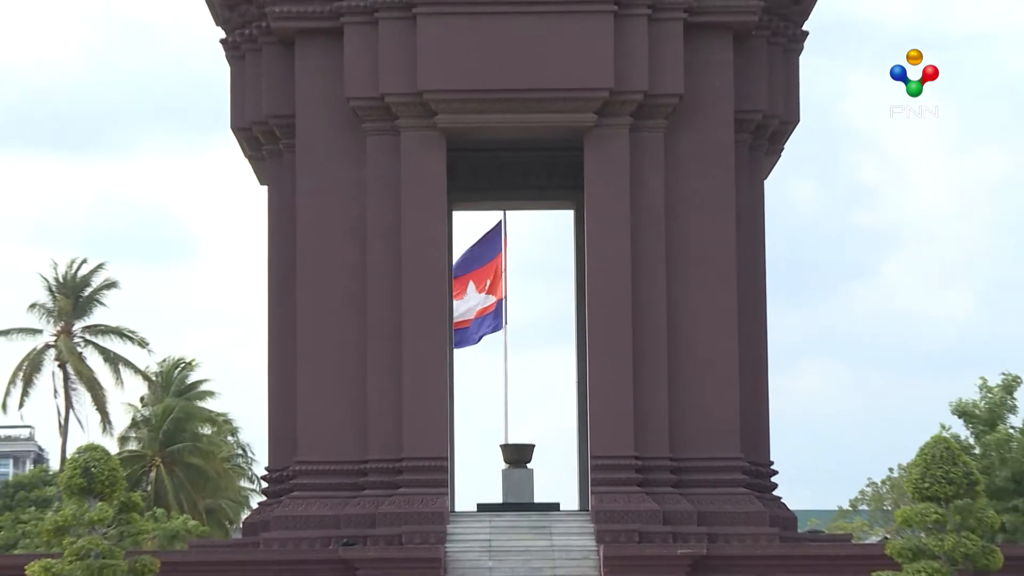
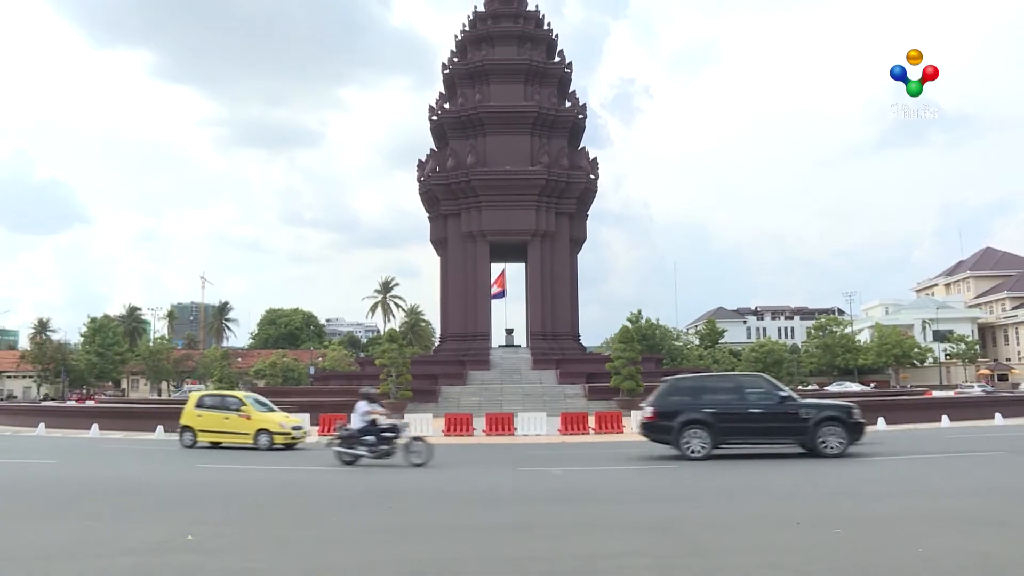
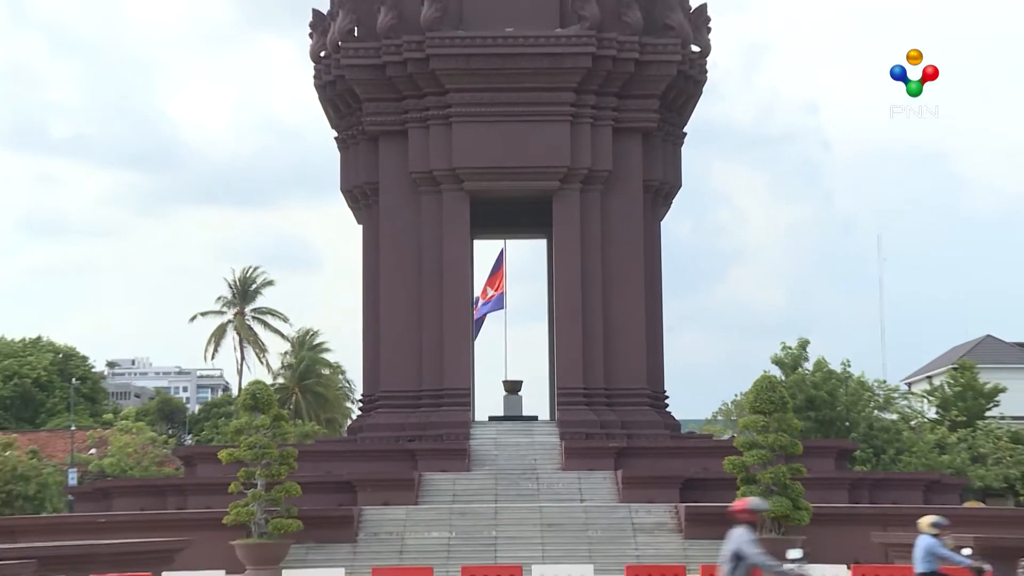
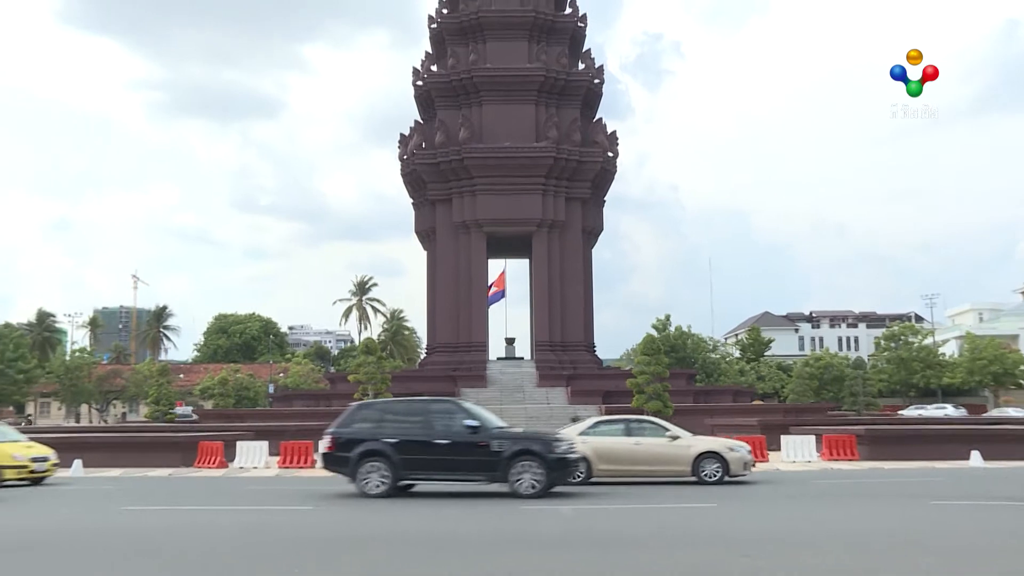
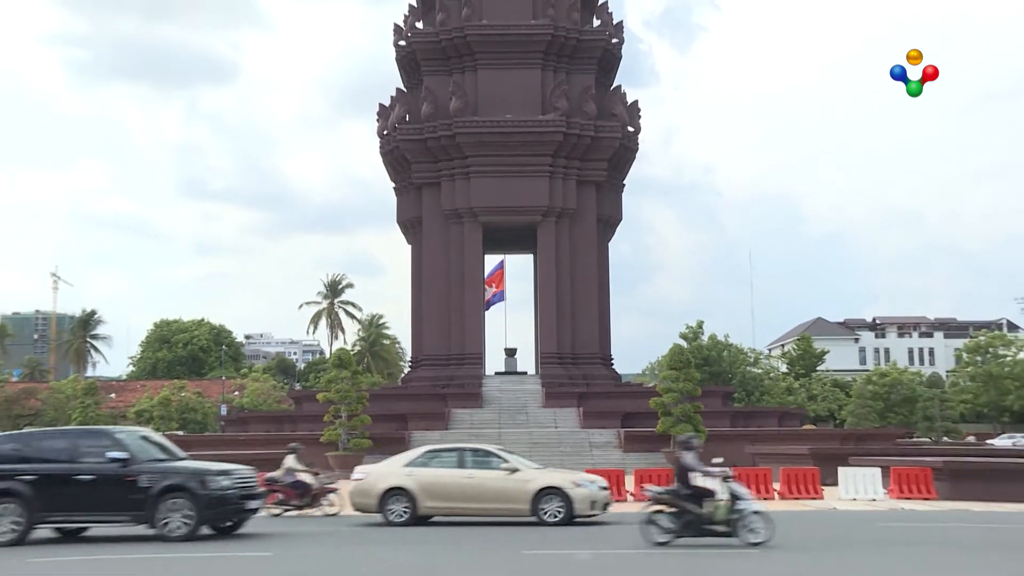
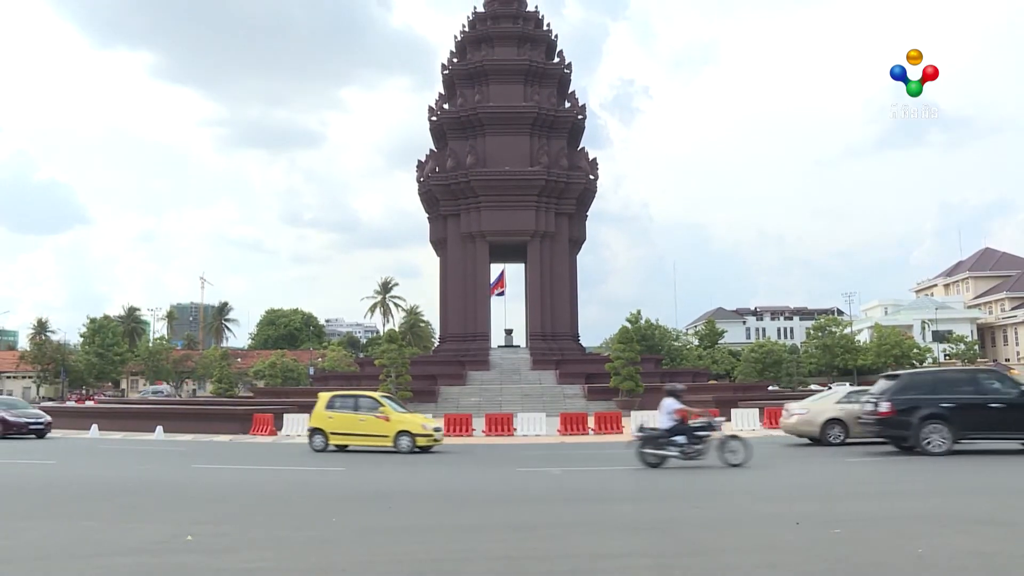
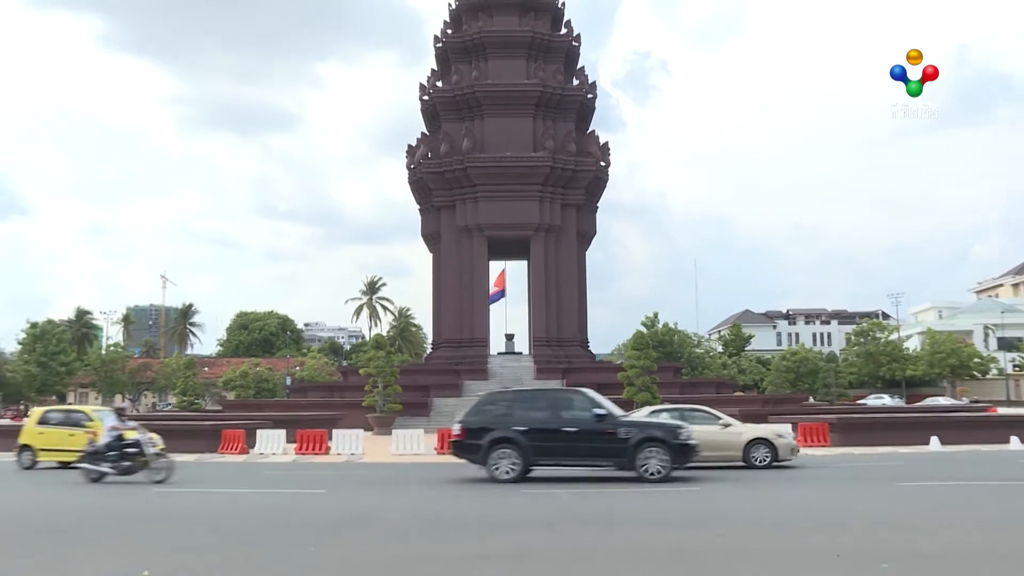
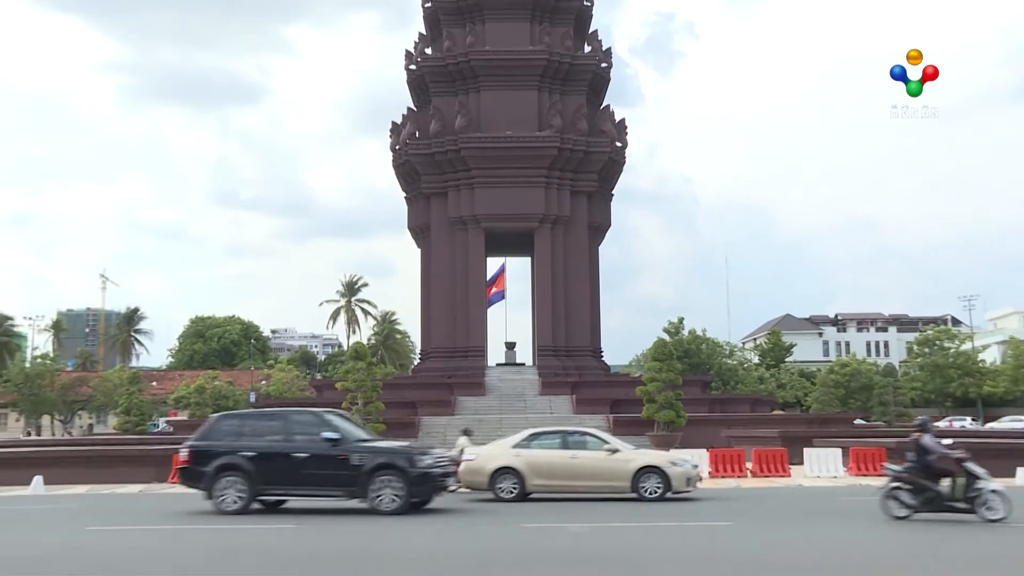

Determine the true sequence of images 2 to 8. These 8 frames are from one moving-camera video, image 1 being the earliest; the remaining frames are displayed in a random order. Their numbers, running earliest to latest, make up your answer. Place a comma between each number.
3, 5, 8, 4, 7, 2, 6
